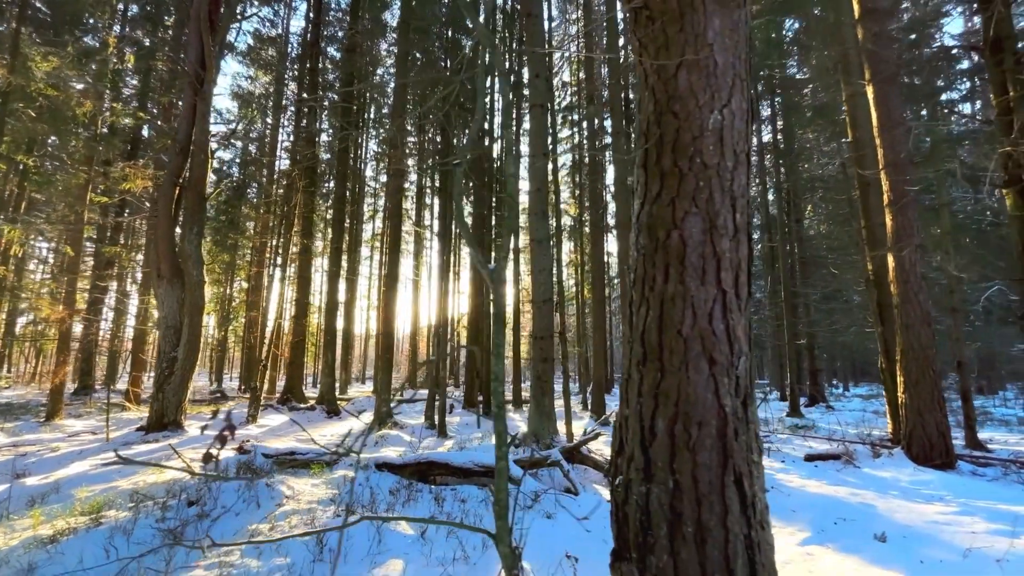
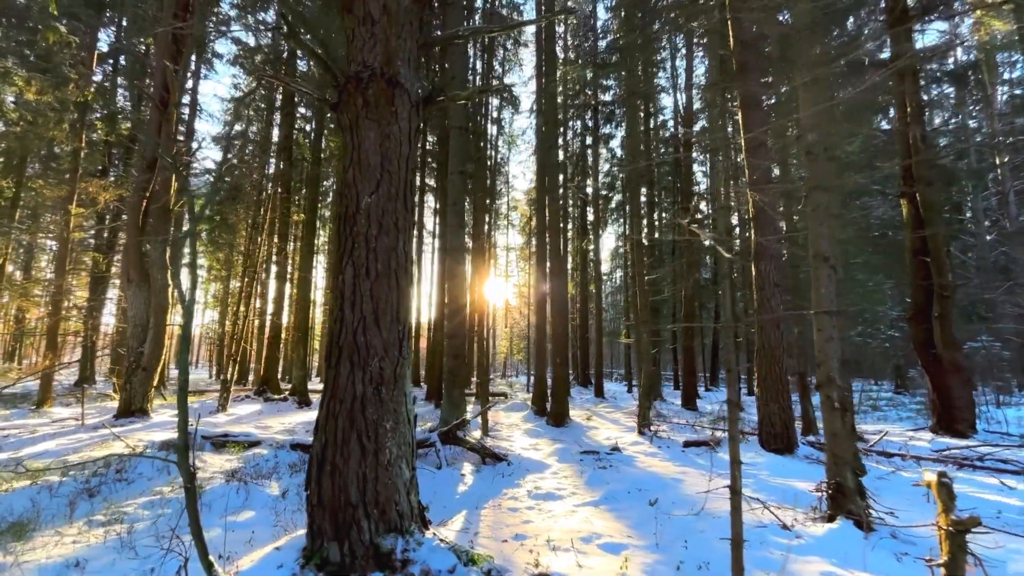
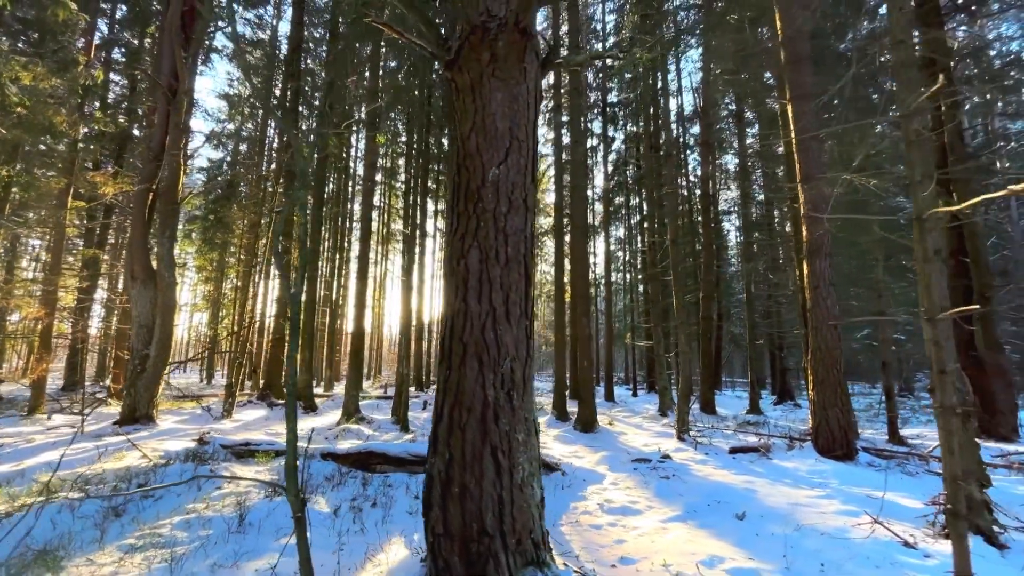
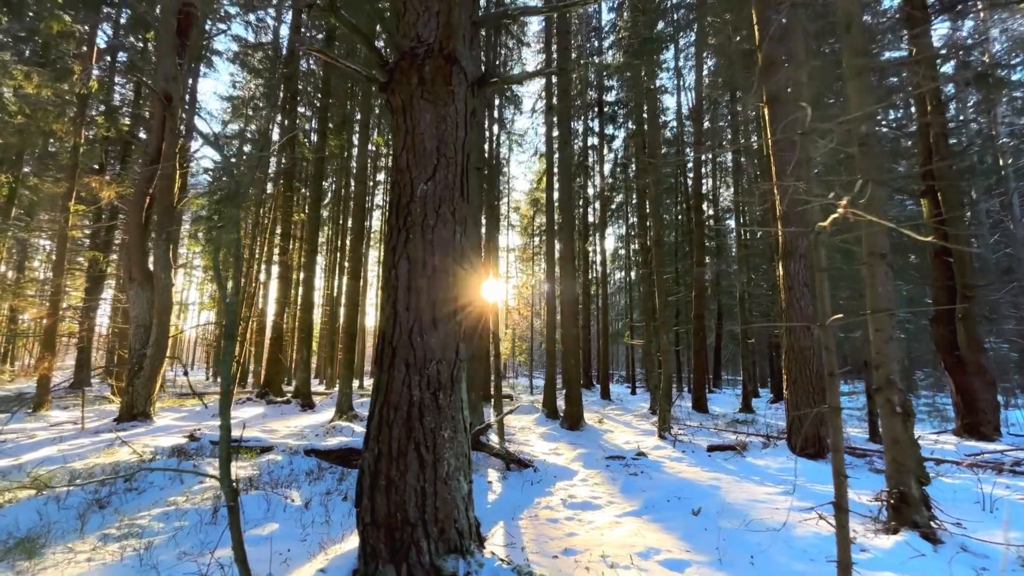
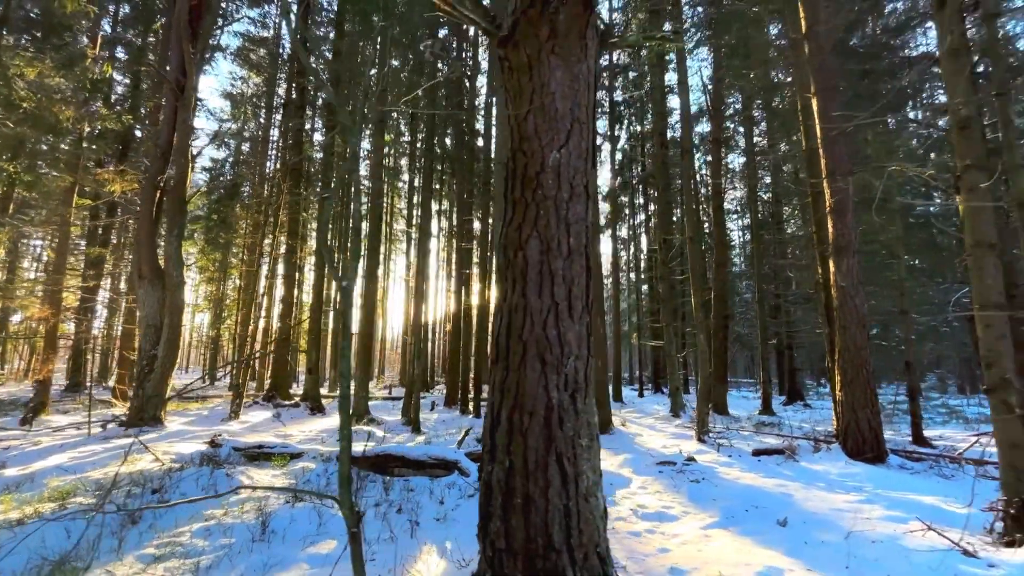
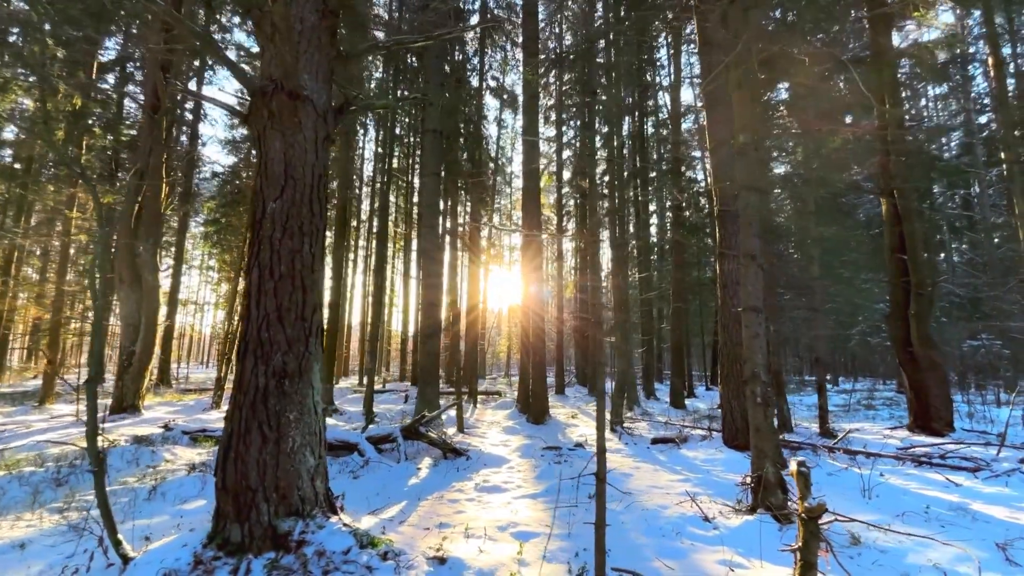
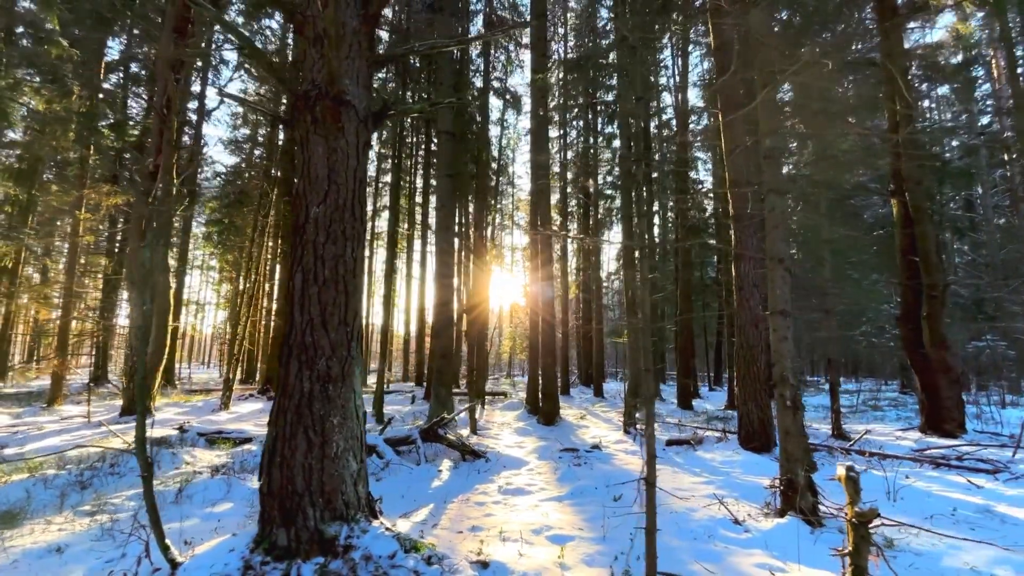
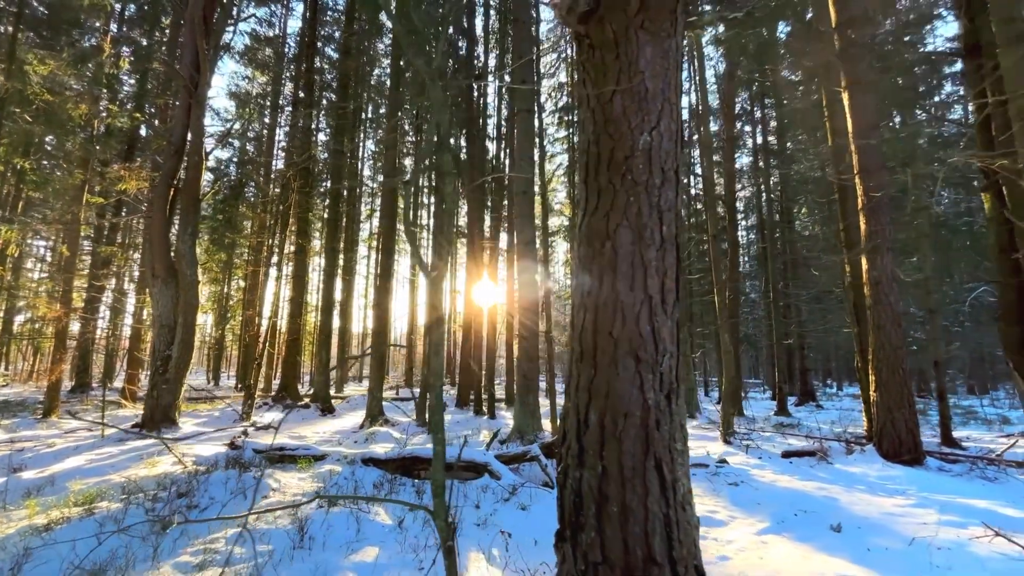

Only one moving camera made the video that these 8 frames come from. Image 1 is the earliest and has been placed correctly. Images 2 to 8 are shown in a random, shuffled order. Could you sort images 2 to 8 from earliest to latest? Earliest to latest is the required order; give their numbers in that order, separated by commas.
8, 5, 3, 4, 2, 7, 6
